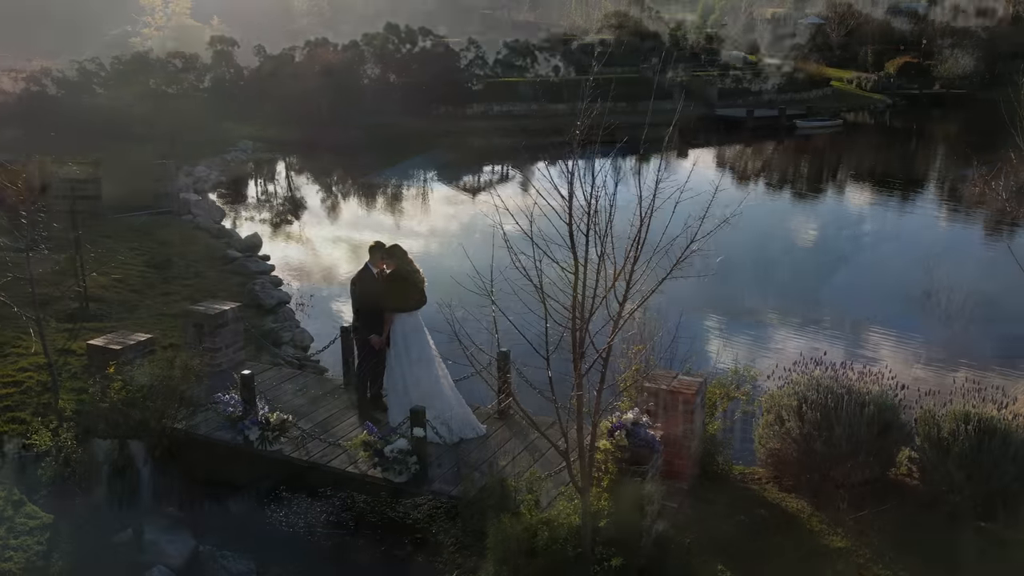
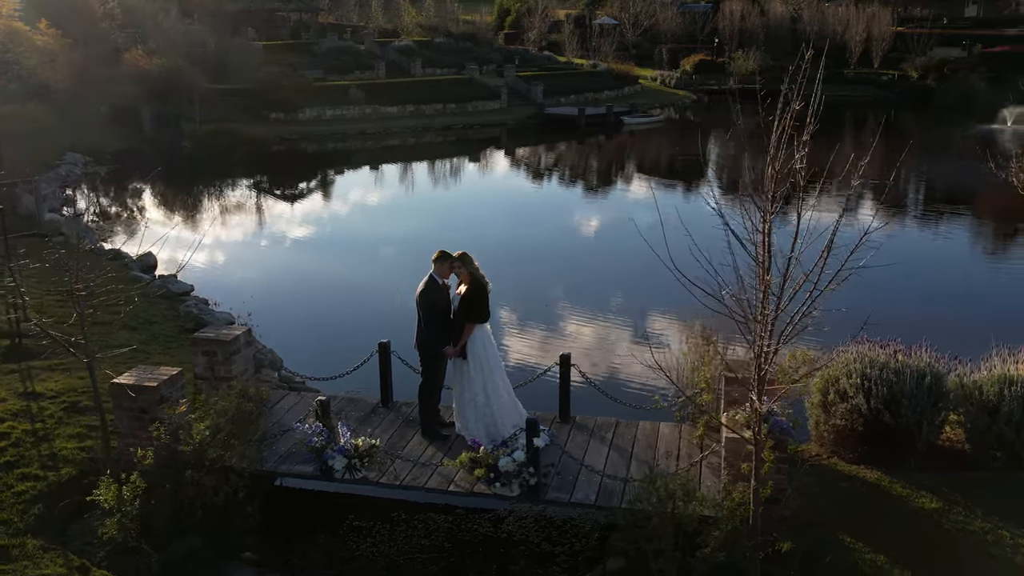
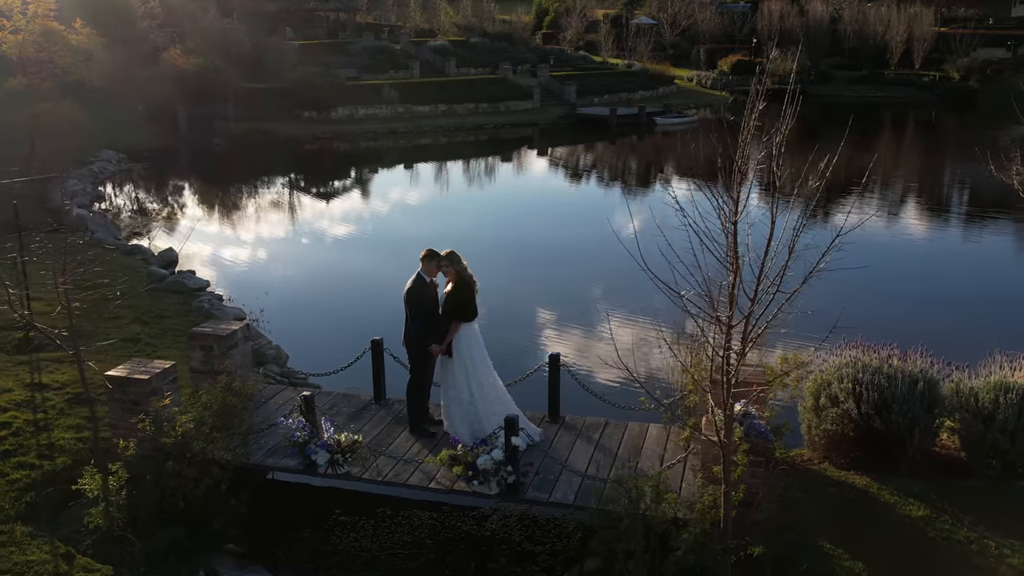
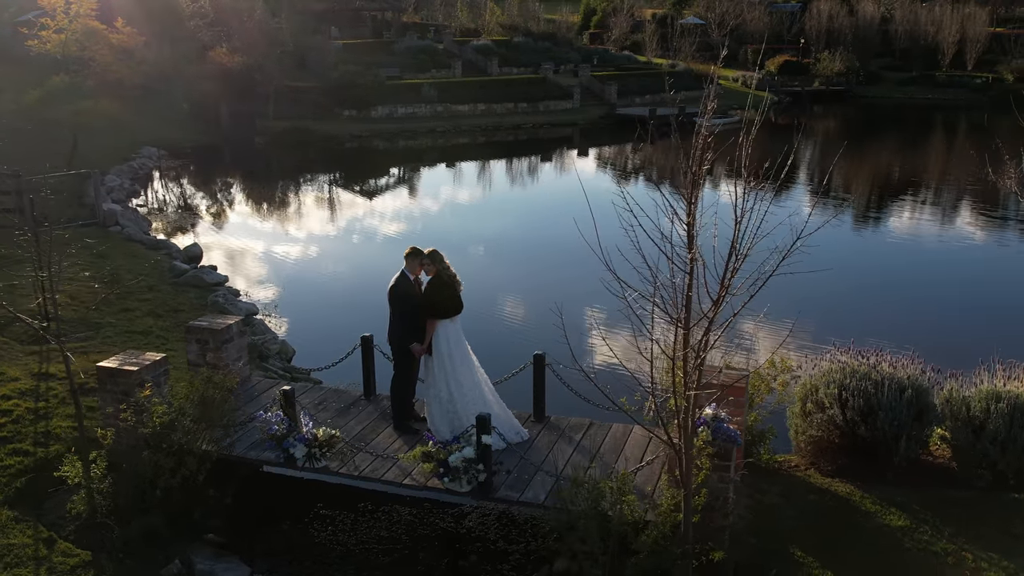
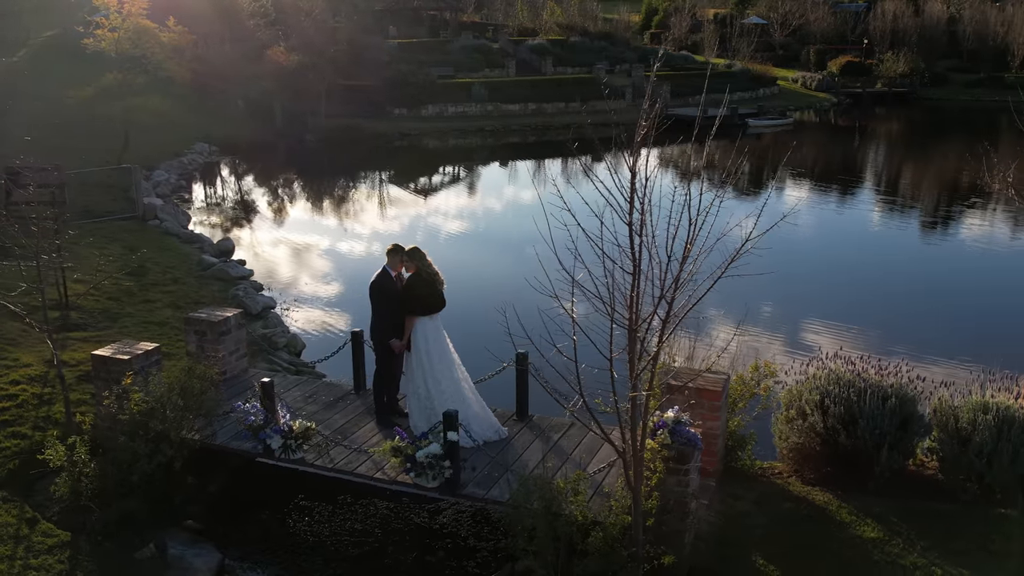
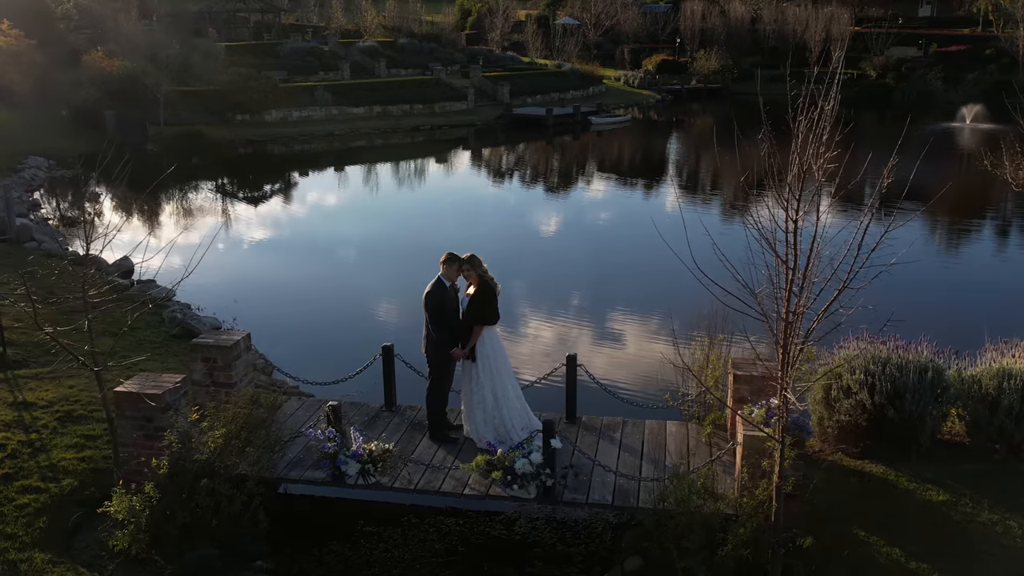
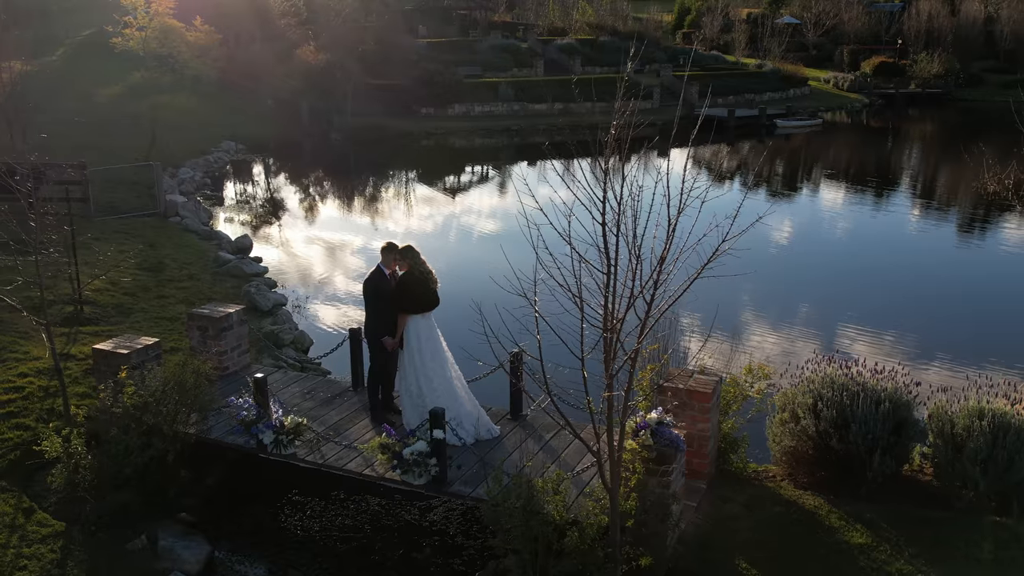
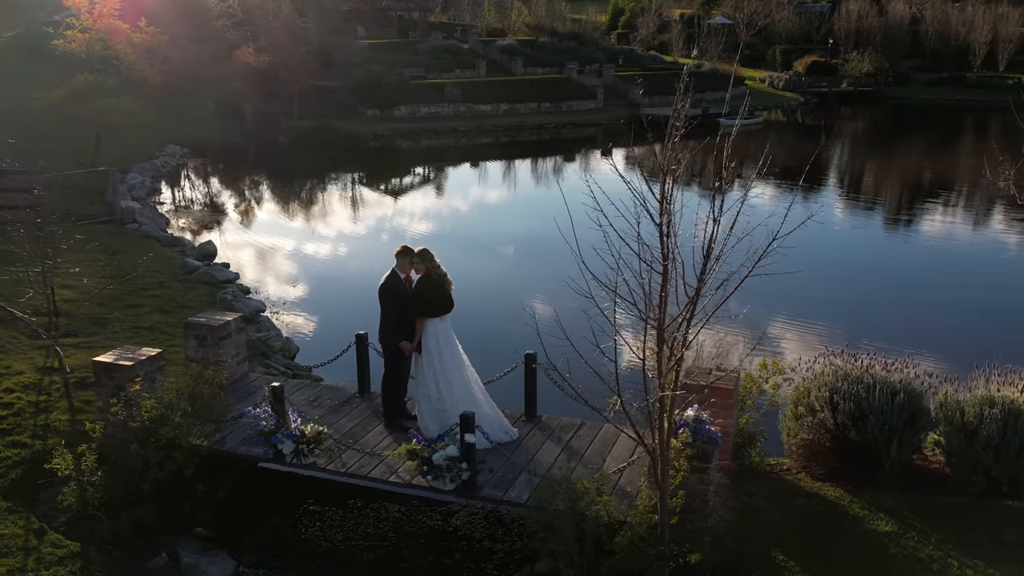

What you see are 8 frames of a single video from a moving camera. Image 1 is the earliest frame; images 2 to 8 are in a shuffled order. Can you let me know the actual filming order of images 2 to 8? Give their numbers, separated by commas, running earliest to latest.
7, 5, 8, 4, 3, 2, 6
